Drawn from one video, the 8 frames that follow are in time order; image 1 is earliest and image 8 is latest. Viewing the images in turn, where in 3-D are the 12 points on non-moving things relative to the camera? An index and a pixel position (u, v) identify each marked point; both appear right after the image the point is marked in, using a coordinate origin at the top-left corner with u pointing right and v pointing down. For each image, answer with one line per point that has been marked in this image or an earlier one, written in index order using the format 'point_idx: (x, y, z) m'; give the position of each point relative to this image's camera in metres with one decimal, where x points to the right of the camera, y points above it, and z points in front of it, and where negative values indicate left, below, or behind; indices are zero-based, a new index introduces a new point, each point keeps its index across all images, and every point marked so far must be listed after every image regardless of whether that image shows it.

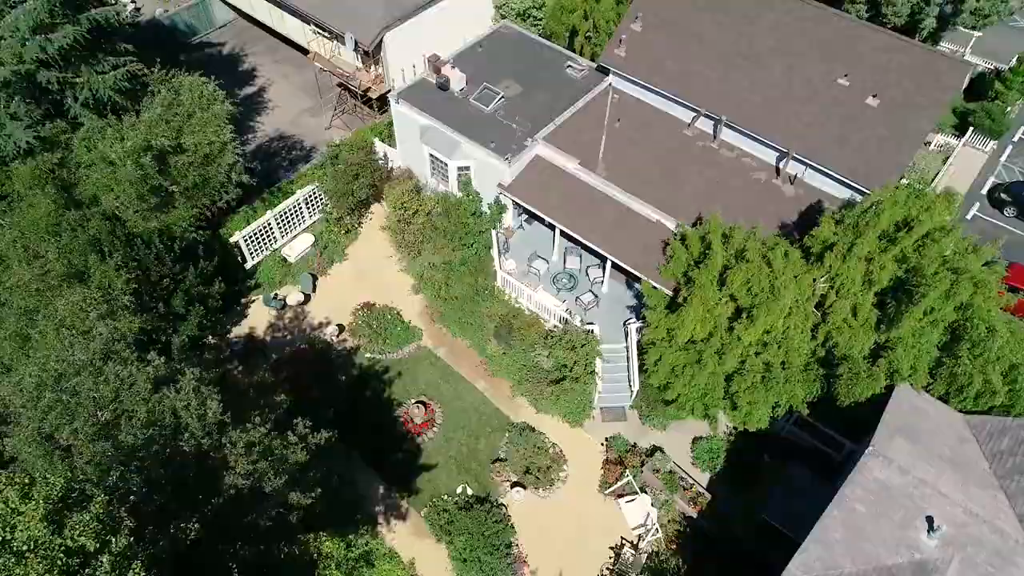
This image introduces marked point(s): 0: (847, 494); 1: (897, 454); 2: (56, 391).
0: (+8.1, -5.0, +17.6) m
1: (+9.6, -4.2, +18.2) m
2: (-10.8, -2.3, +16.6) m
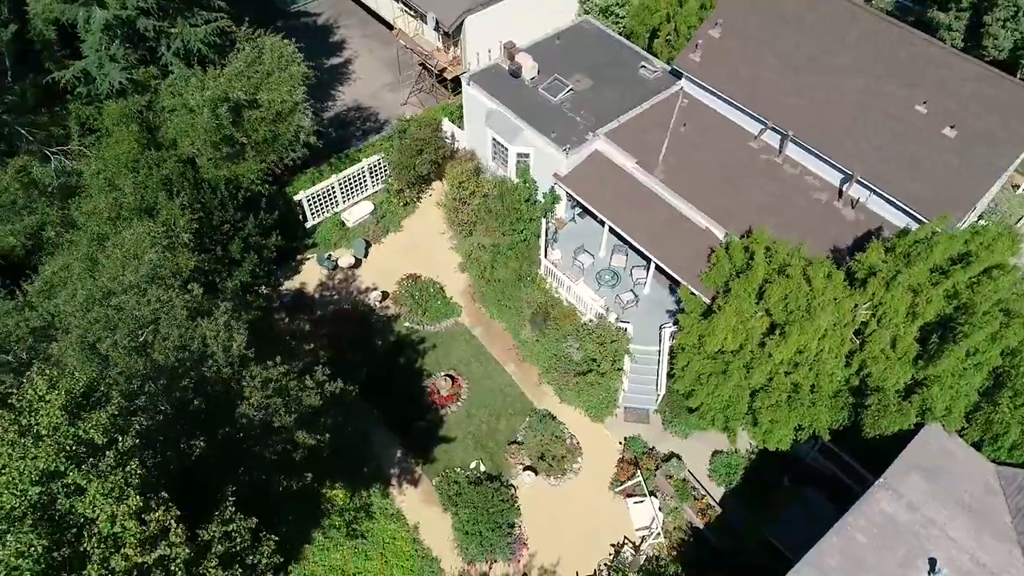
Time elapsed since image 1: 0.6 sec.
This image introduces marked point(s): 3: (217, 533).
0: (+8.0, -5.6, +17.1) m
1: (+9.7, -4.9, +17.6) m
2: (-10.4, -0.3, +18.0) m
3: (-5.6, -4.6, +13.5) m
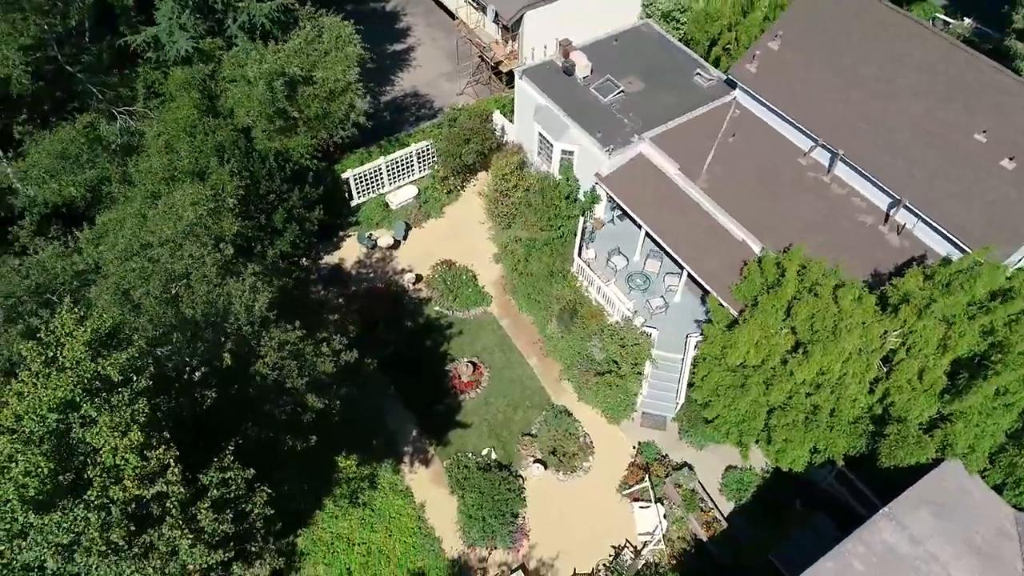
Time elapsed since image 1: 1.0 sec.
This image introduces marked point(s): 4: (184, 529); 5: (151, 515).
0: (+7.8, -6.1, +16.8) m
1: (+9.6, -5.6, +17.1) m
2: (-9.9, +0.9, +19.0) m
3: (-5.9, -3.8, +14.2) m
4: (-6.1, -4.4, +13.1) m
5: (-6.6, -4.1, +13.1) m
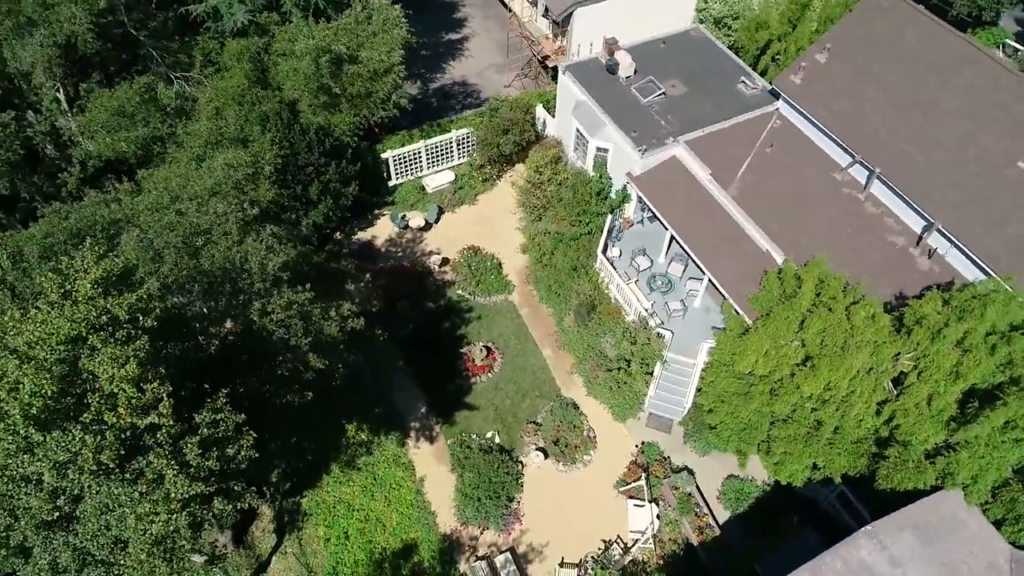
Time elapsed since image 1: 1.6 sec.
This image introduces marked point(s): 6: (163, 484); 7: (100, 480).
0: (+7.2, -6.3, +16.6) m
1: (+9.0, -6.0, +16.8) m
2: (-9.5, +2.2, +20.1) m
3: (-6.4, -2.8, +15.0) m
4: (-6.6, -3.3, +14.0) m
5: (-7.2, -3.1, +14.0) m
6: (-6.7, -3.8, +13.9) m
7: (-7.6, -3.6, +13.4) m
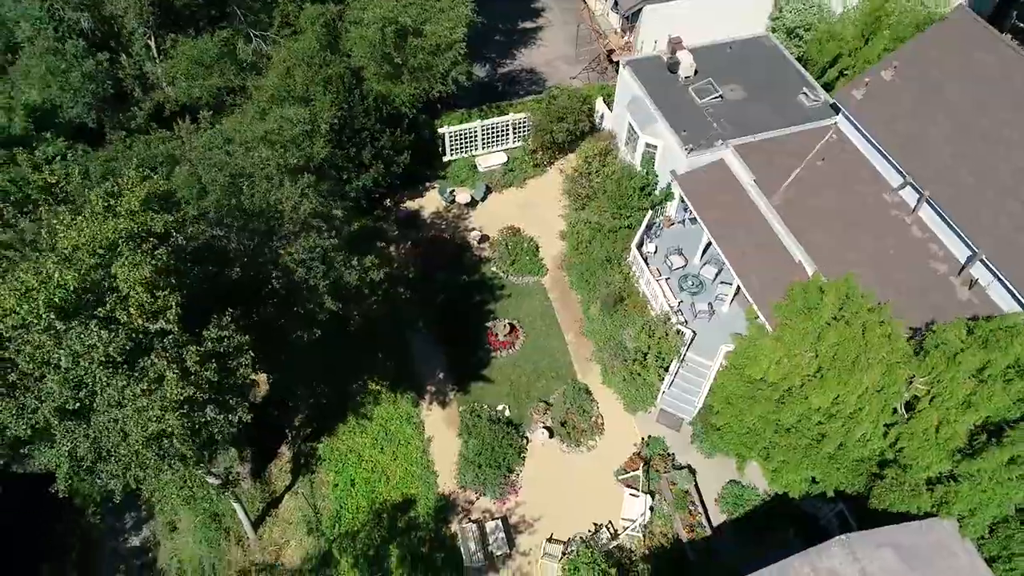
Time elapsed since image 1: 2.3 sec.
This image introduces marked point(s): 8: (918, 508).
0: (+6.5, -6.4, +16.6) m
1: (+8.4, -6.3, +16.6) m
2: (-8.7, +4.2, +21.6) m
3: (-6.6, -1.2, +16.2) m
4: (-7.1, -1.7, +15.2) m
5: (-7.6, -1.3, +15.3) m
6: (-7.2, -2.1, +15.2) m
7: (-8.1, -1.8, +14.8) m
8: (+10.9, -5.9, +19.1) m
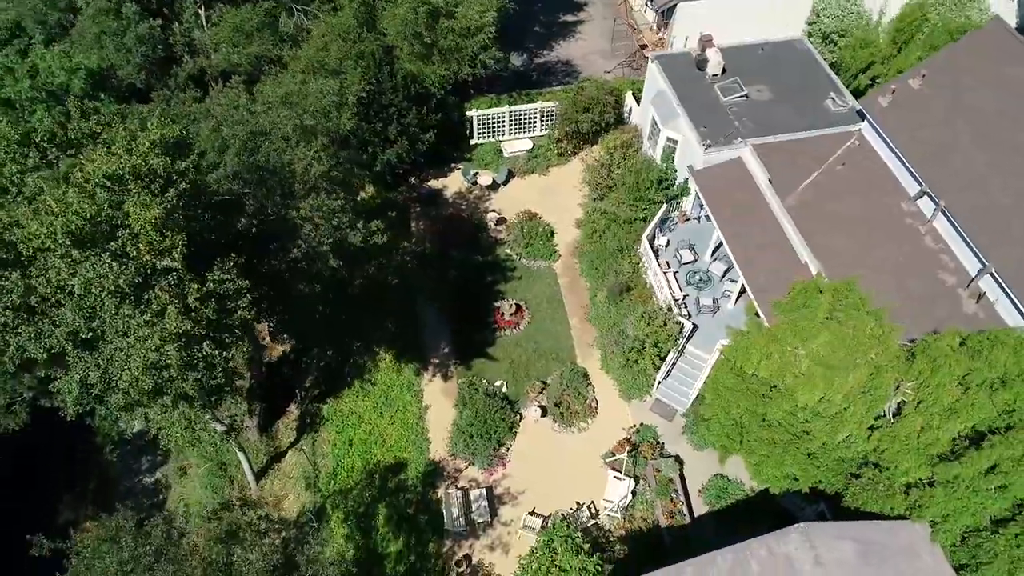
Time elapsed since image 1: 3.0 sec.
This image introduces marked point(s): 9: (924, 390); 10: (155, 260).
0: (+5.6, -6.1, +16.8) m
1: (+7.5, -6.2, +16.7) m
2: (-8.3, +5.6, +22.7) m
3: (-7.0, +0.2, +17.3) m
4: (-7.6, -0.3, +16.3) m
5: (-8.0, +0.1, +16.4) m
6: (-7.8, -0.7, +16.2) m
7: (-8.7, -0.4, +15.9) m
8: (+10.2, -5.9, +19.1) m
9: (+11.0, -2.7, +19.1) m
10: (-8.0, +0.5, +16.4) m
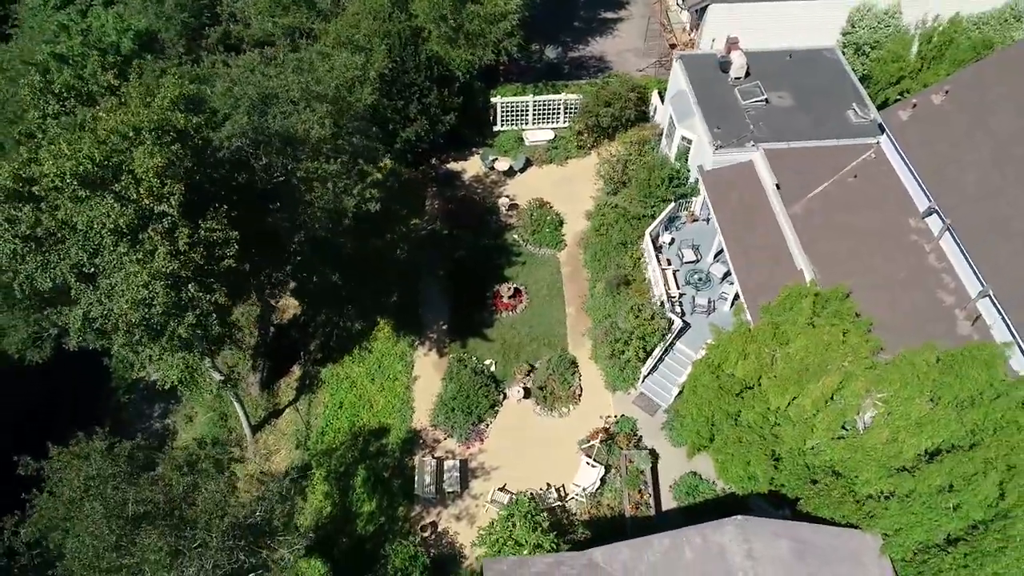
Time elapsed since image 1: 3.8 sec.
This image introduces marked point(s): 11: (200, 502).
0: (+4.2, -5.9, +17.0) m
1: (+6.0, -6.1, +16.7) m
2: (-8.1, +7.1, +23.8) m
3: (-7.8, +1.5, +18.3) m
4: (-8.4, +1.1, +17.4) m
5: (-8.8, +1.5, +17.5) m
6: (-8.6, +0.7, +17.3) m
7: (-9.5, +1.2, +17.1) m
8: (+8.9, -6.1, +18.9) m
9: (+10.0, -3.0, +18.9) m
10: (-8.7, +2.0, +17.5) m
11: (-7.4, -5.0, +16.9) m
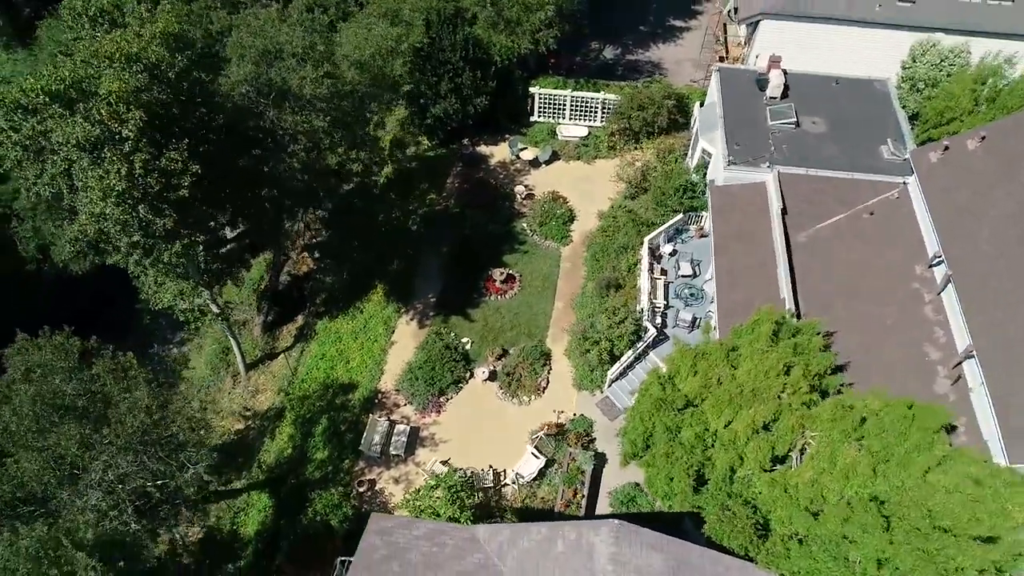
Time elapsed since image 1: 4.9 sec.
0: (+1.4, -5.7, +16.9) m
1: (+3.1, -6.3, +16.4) m
2: (-7.7, +9.0, +25.1) m
3: (-9.0, +3.5, +19.6) m
4: (-9.8, +3.2, +18.8) m
5: (-10.1, +3.7, +19.0) m
6: (-10.1, +2.8, +18.8) m
7: (-10.9, +3.4, +18.6) m
8: (+6.2, -6.8, +18.2) m
9: (+7.7, -3.8, +18.0) m
10: (-9.9, +4.1, +18.9) m
11: (-9.9, -3.0, +18.3) m
